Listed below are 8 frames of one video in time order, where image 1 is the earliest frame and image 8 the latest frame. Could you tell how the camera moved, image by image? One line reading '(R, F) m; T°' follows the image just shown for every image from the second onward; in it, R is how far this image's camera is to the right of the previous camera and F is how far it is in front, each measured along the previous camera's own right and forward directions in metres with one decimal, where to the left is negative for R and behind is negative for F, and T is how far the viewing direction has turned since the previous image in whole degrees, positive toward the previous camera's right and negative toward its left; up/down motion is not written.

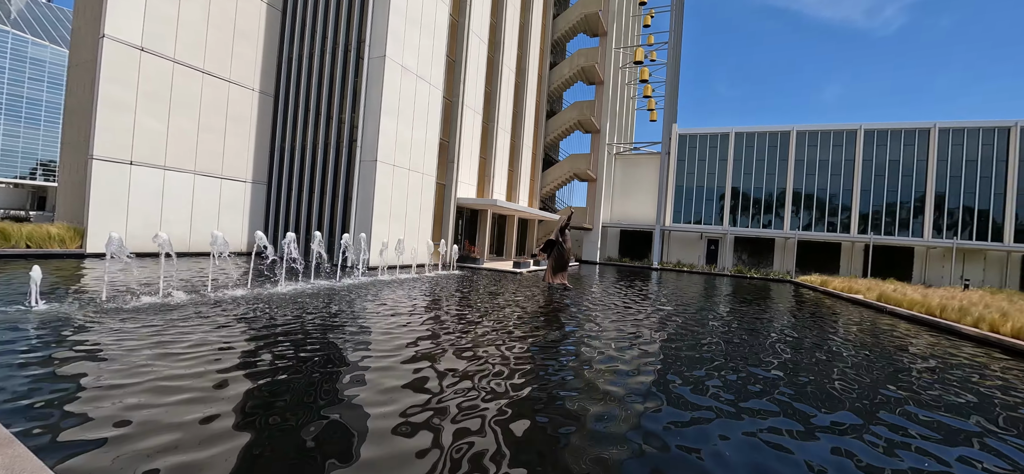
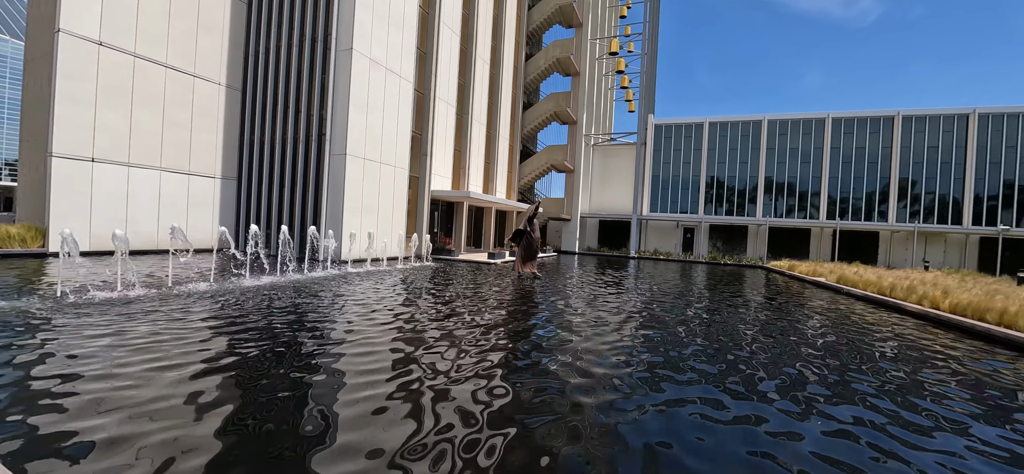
(+0.5, -0.2) m; +2°
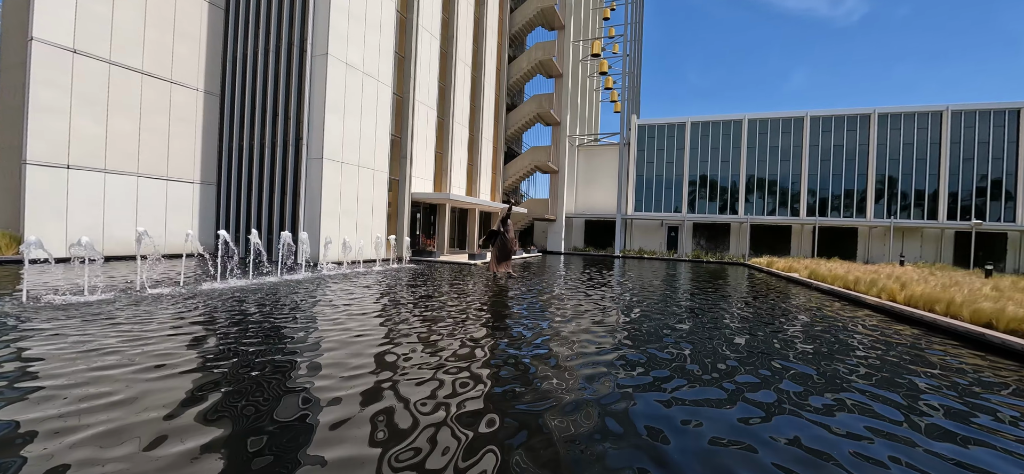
(+0.6, -0.2) m; +1°
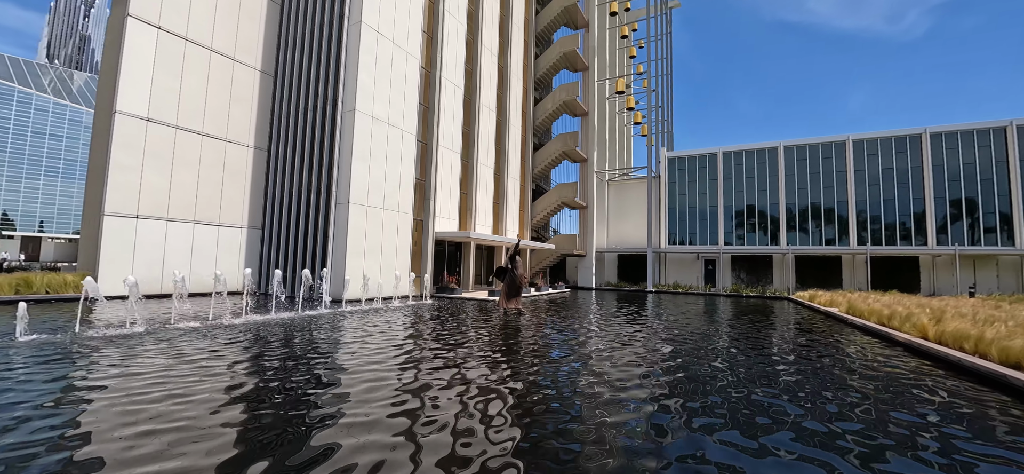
(+1.1, -0.3) m; -6°
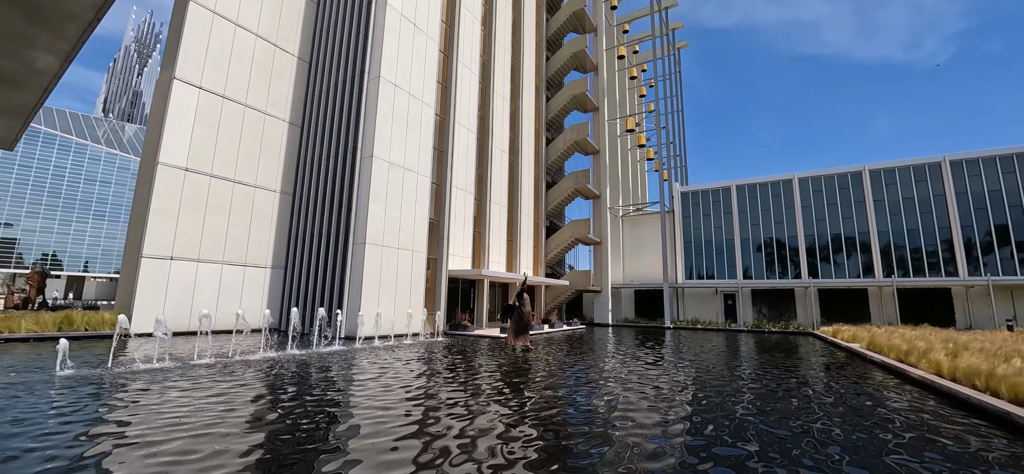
(+0.4, -0.4) m; -3°
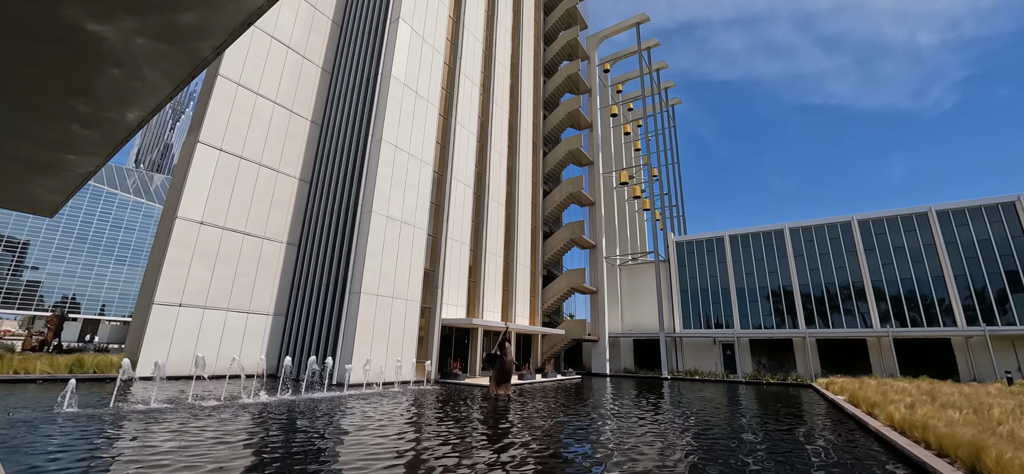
(+0.9, -0.8) m; -2°
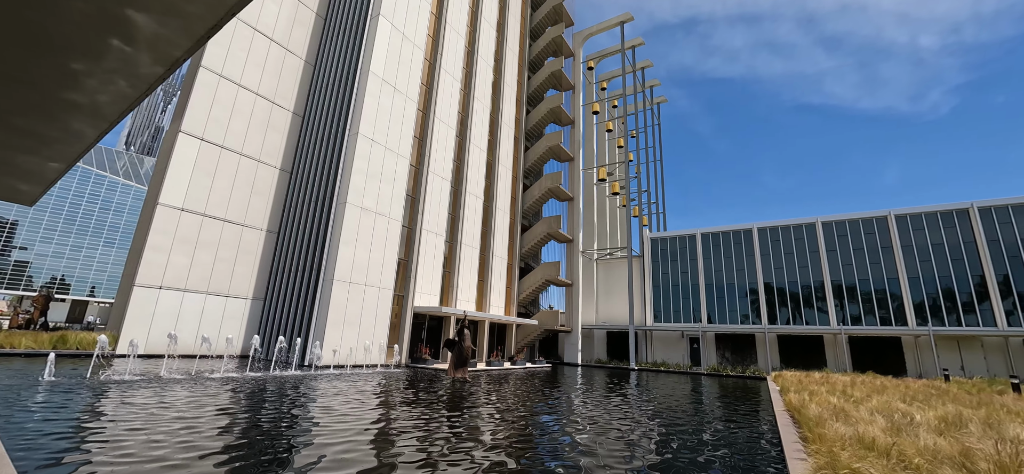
(+1.2, -0.9) m; +1°
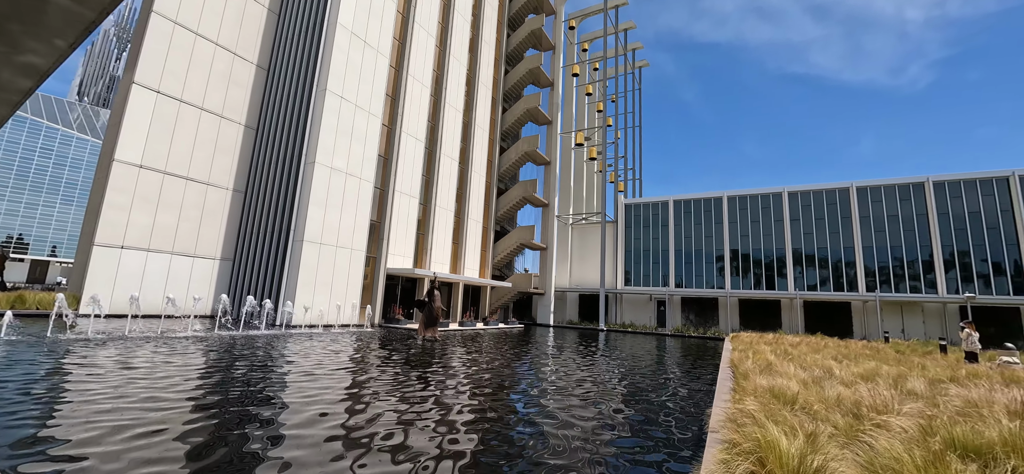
(+0.4, -0.2) m; +3°
